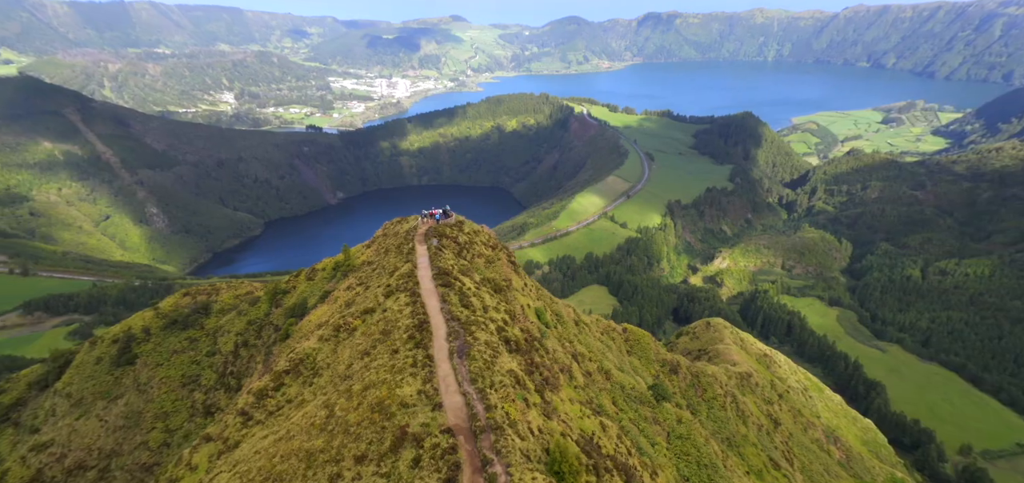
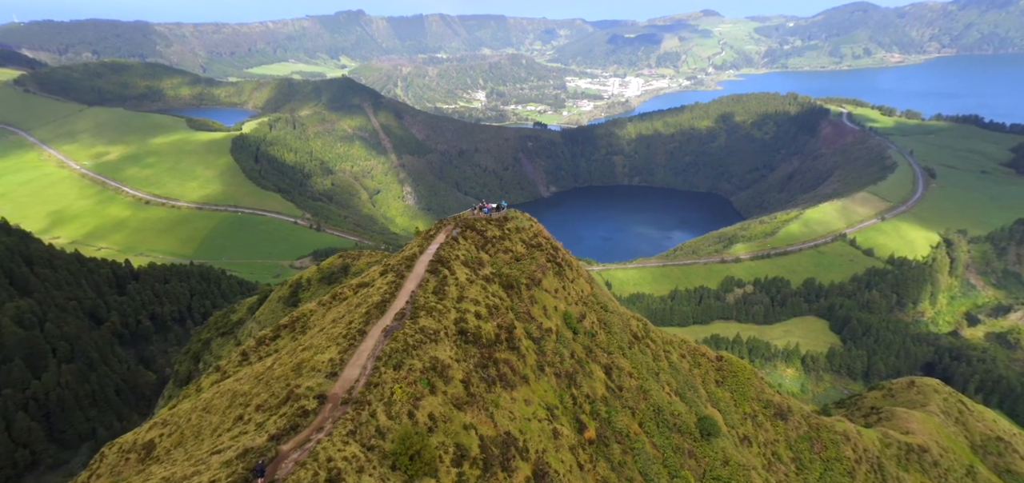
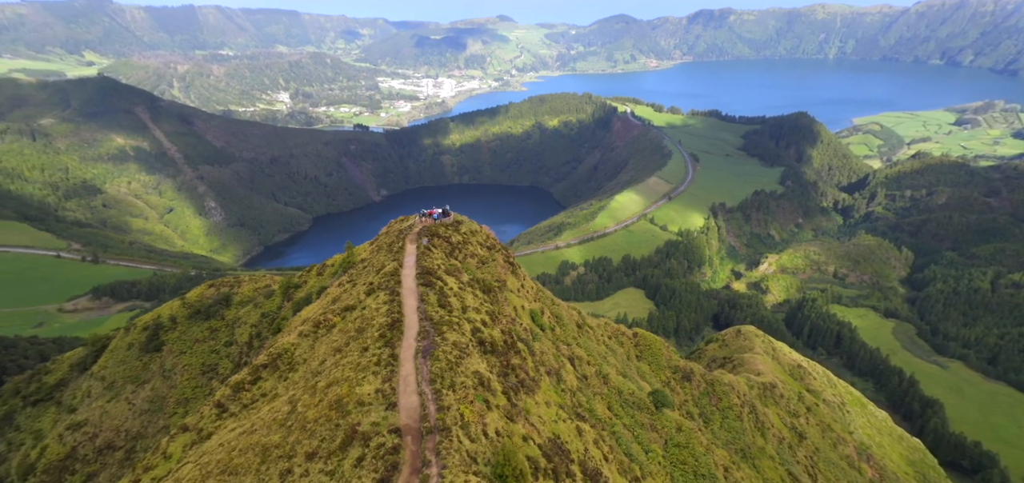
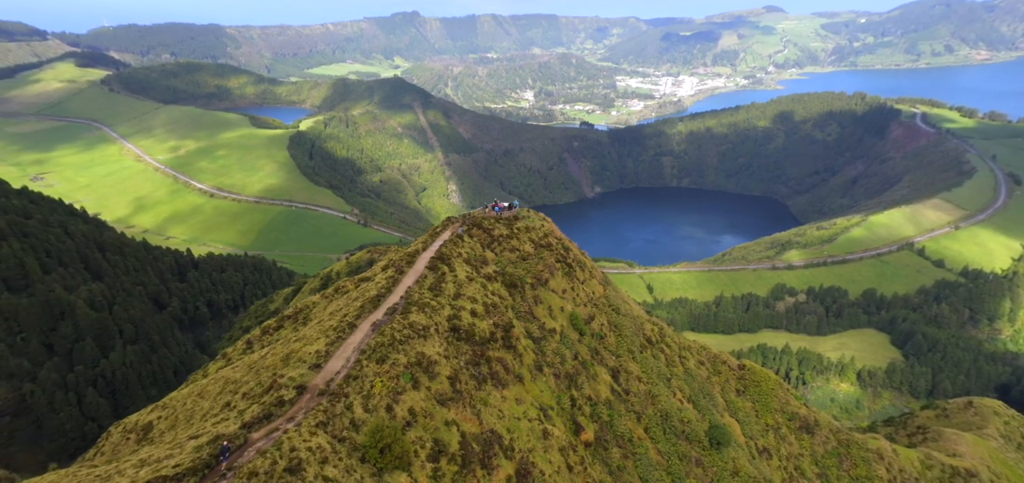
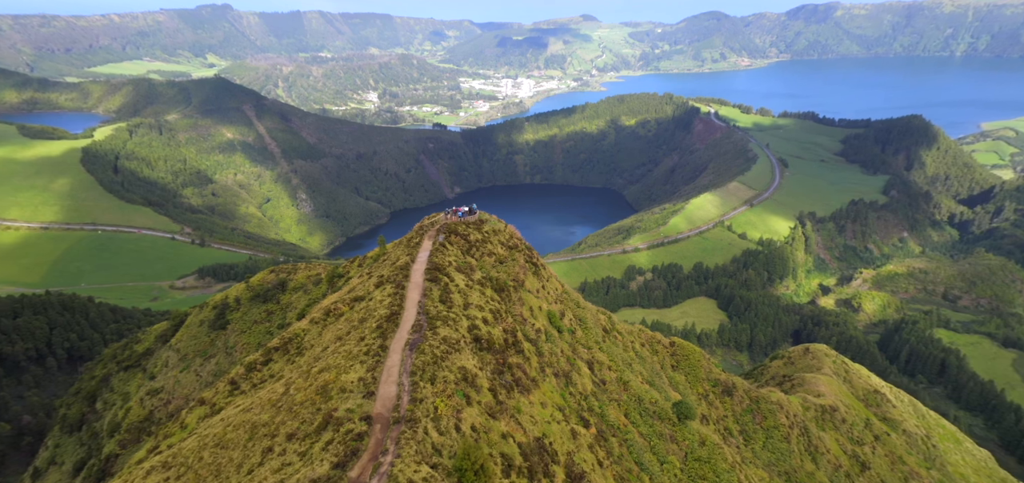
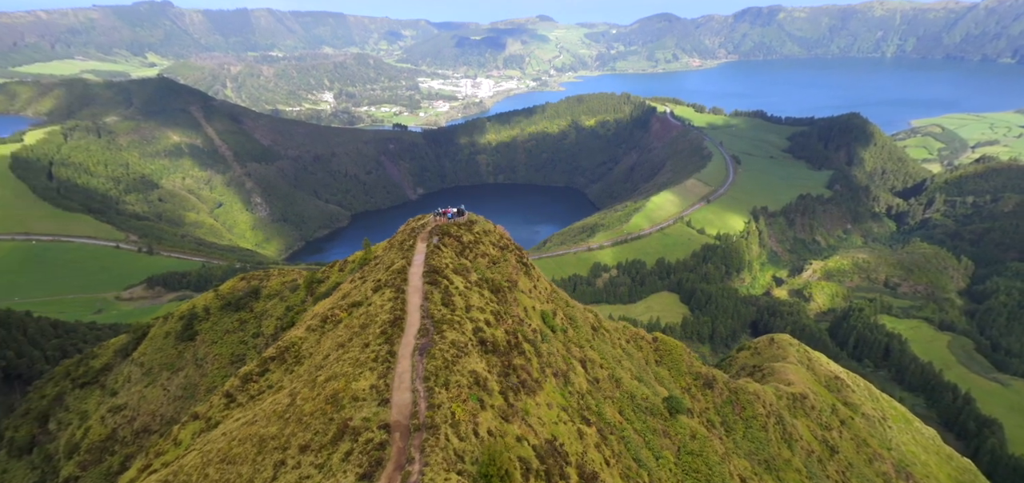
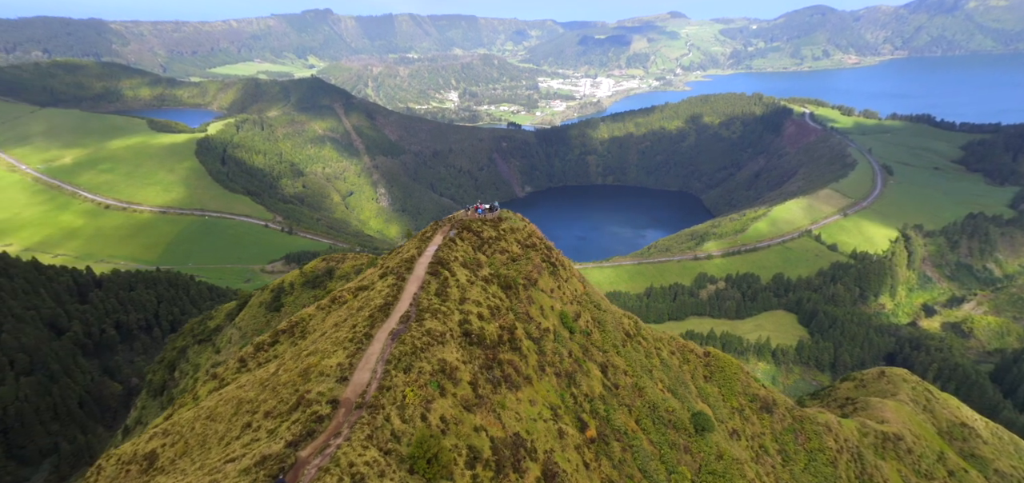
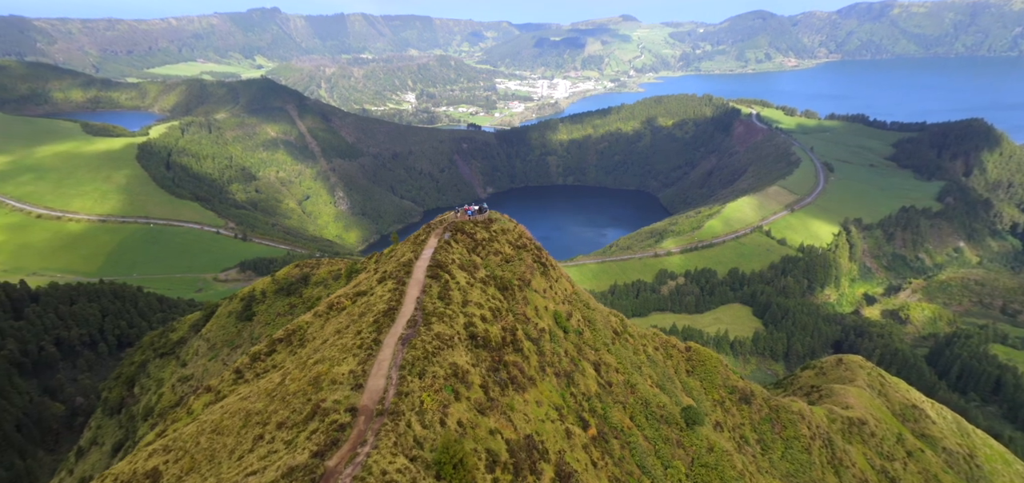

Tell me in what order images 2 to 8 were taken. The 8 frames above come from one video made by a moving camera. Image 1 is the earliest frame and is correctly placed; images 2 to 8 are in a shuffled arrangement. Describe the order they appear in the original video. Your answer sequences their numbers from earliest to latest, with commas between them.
3, 6, 5, 8, 7, 2, 4
